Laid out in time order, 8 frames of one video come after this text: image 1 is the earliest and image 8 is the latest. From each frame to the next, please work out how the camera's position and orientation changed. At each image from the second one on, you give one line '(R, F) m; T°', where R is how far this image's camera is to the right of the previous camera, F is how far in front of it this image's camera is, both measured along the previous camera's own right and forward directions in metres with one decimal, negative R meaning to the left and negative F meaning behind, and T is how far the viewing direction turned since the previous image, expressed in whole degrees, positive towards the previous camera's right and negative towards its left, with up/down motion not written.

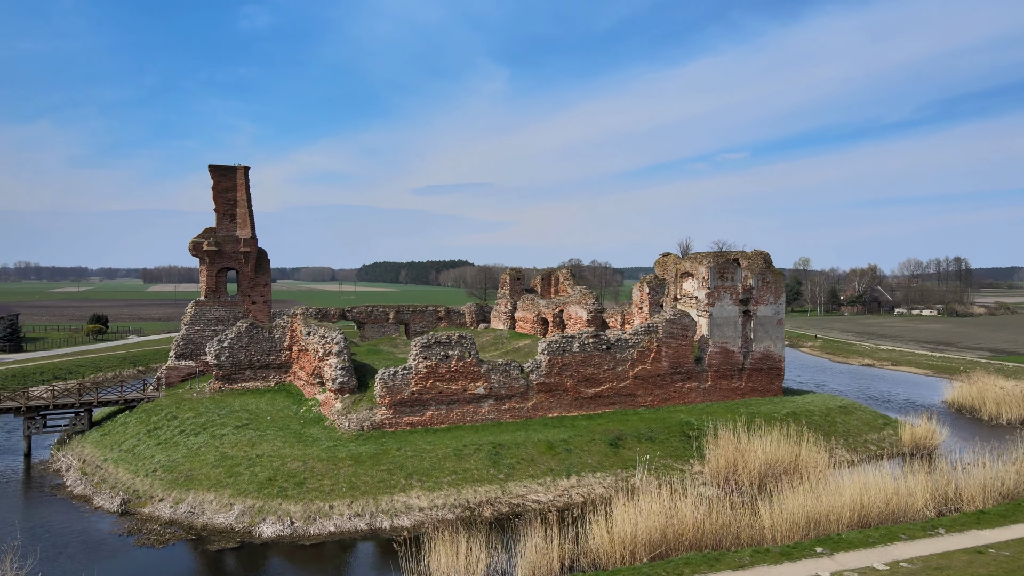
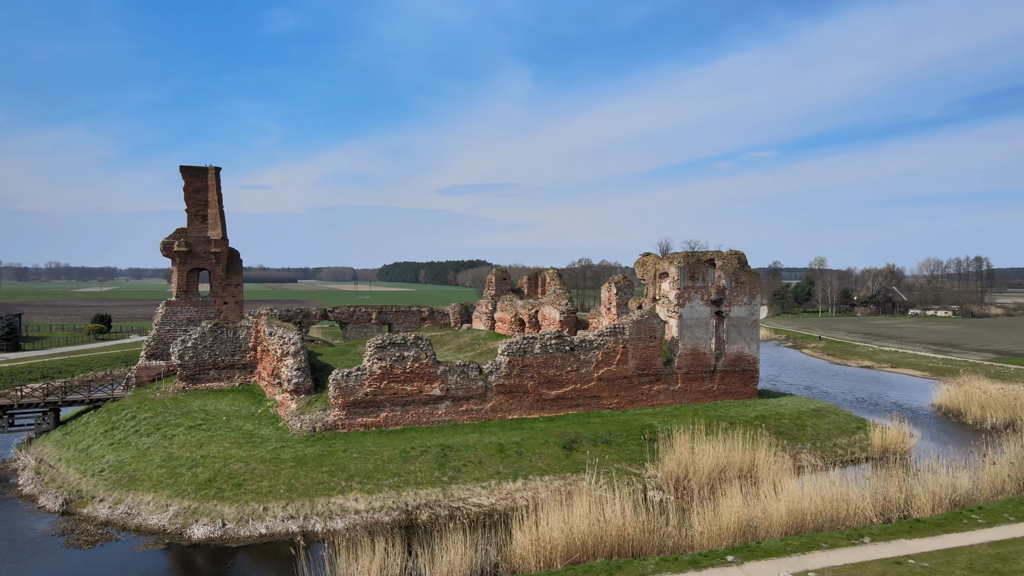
(+1.4, +0.2) m; -1°
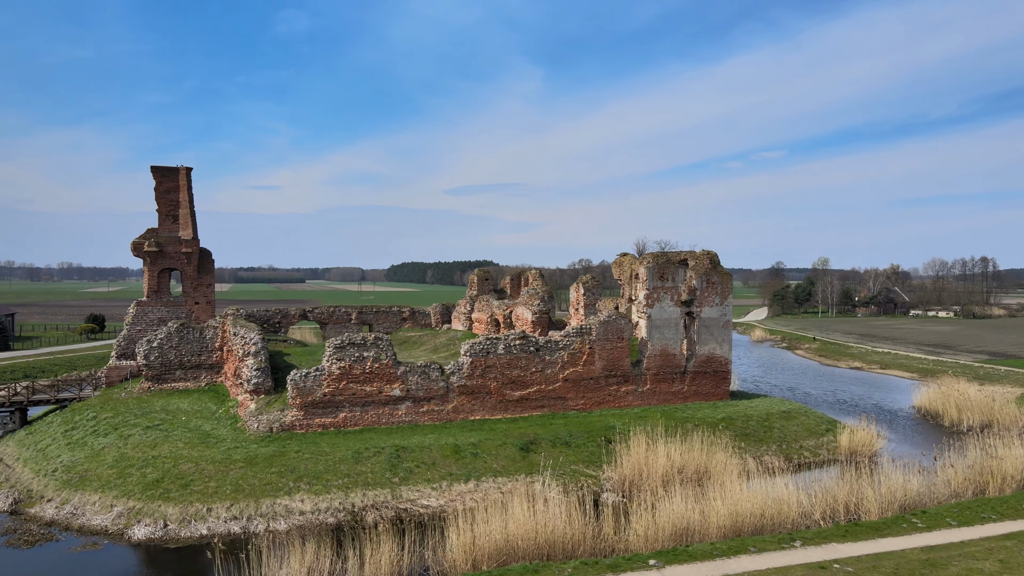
(+1.1, +0.1) m; 0°
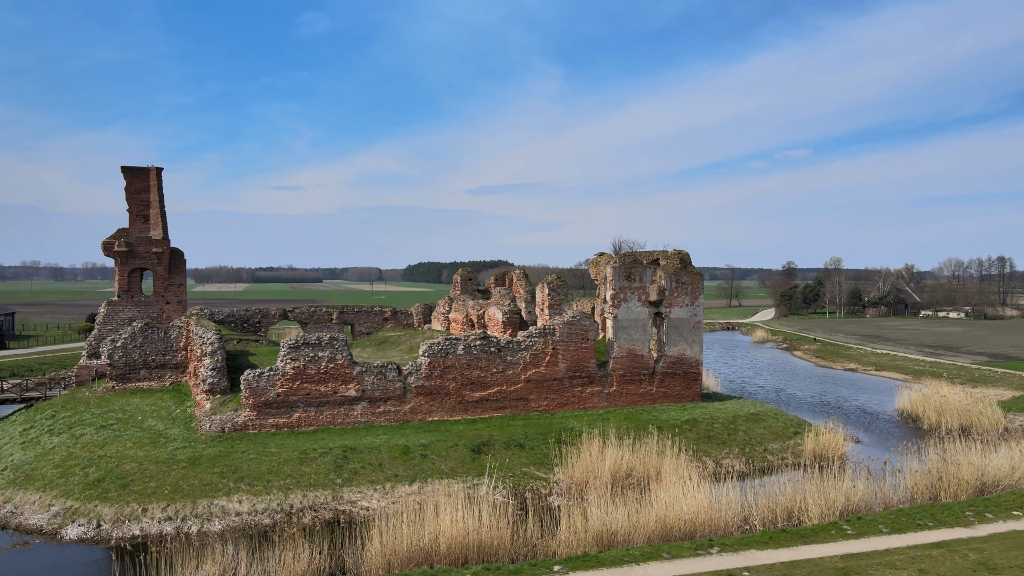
(+1.3, +0.1) m; -1°
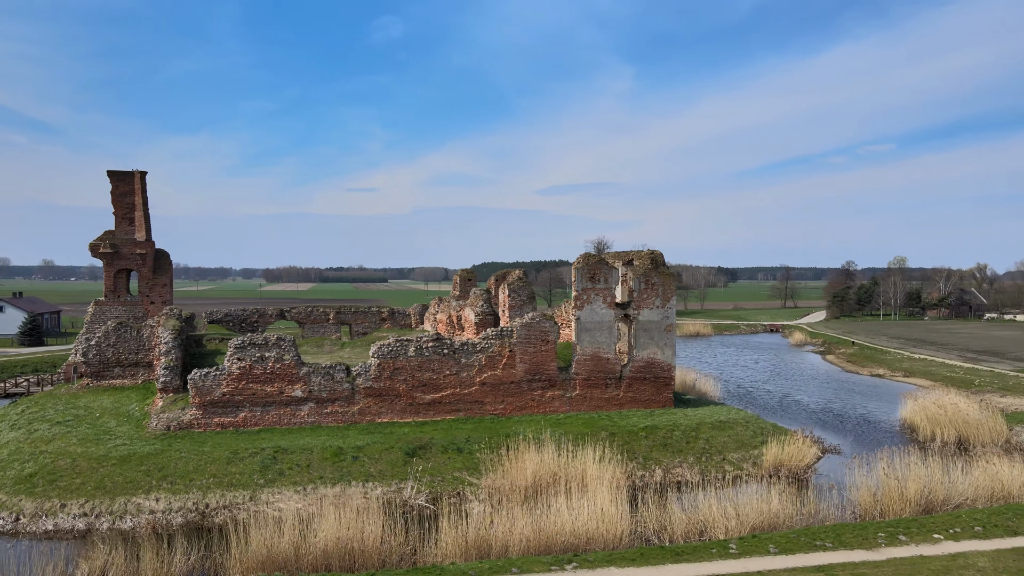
(+2.5, +0.4) m; -4°
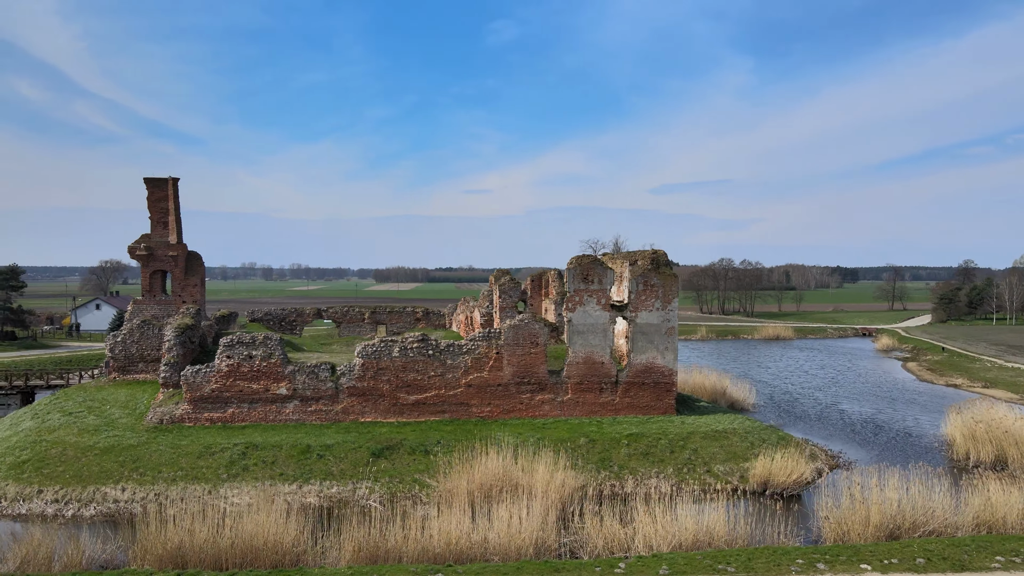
(+2.5, +0.5) m; -8°
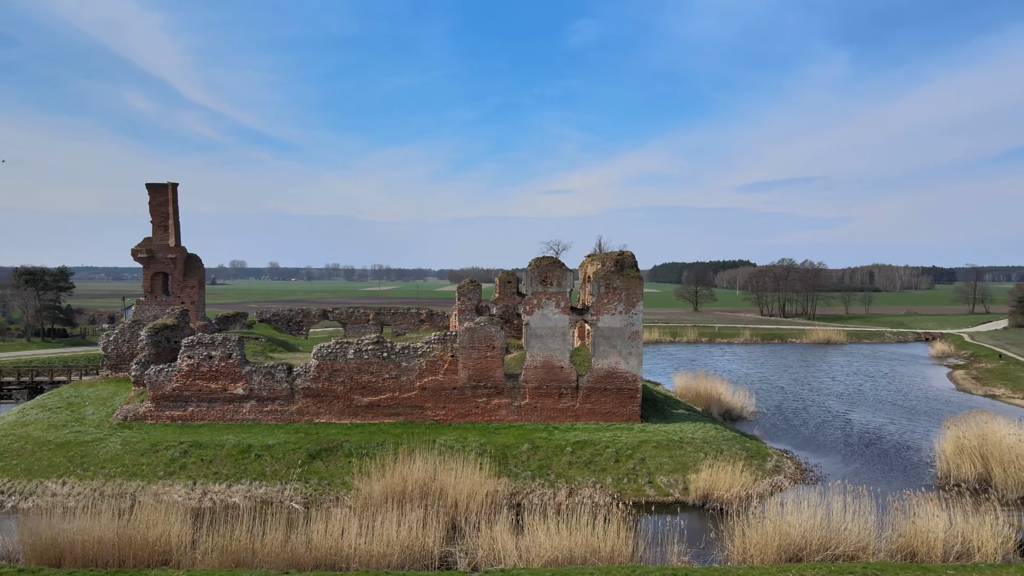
(+2.7, +0.4) m; -5°
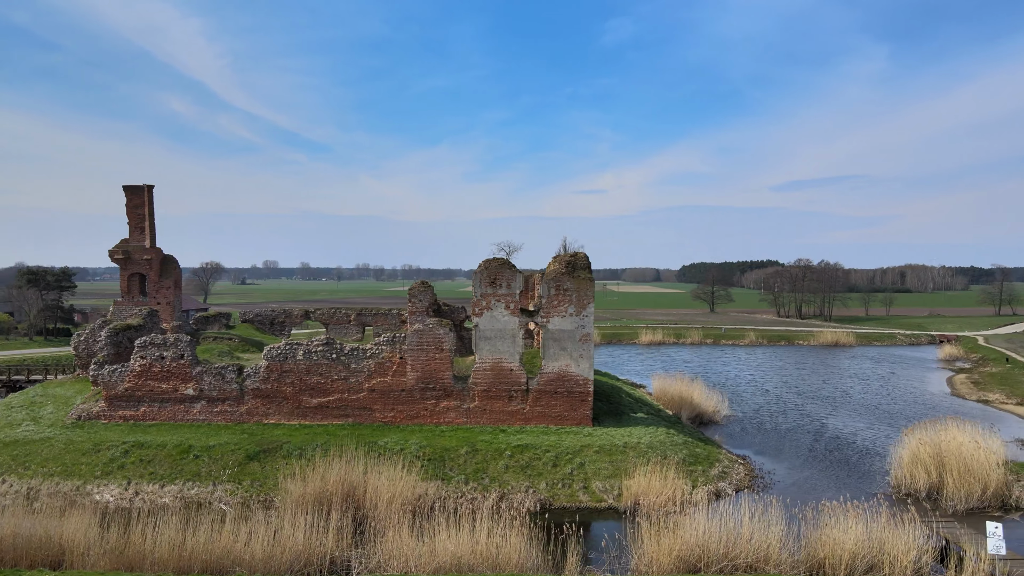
(+1.8, +0.1) m; -2°
